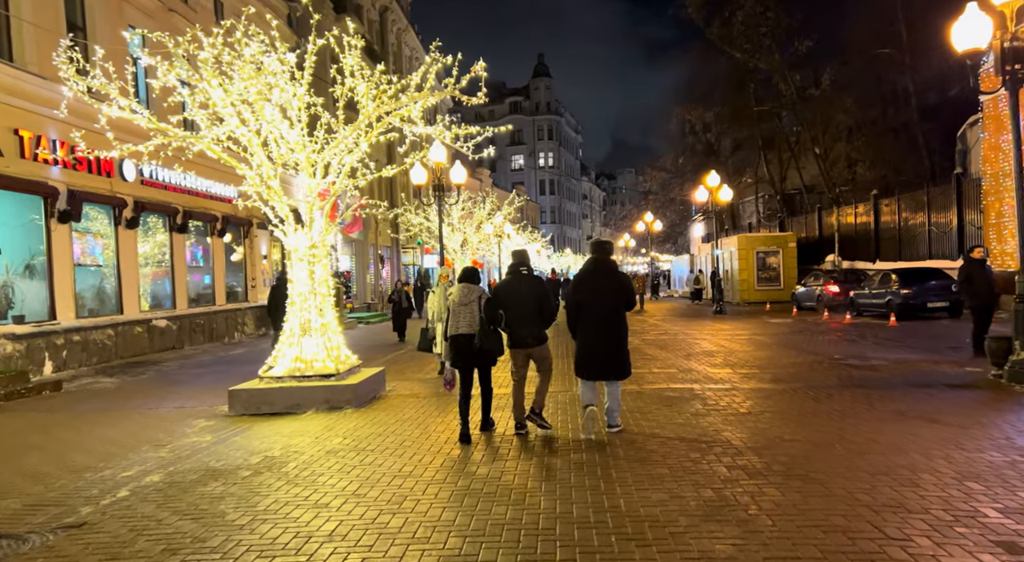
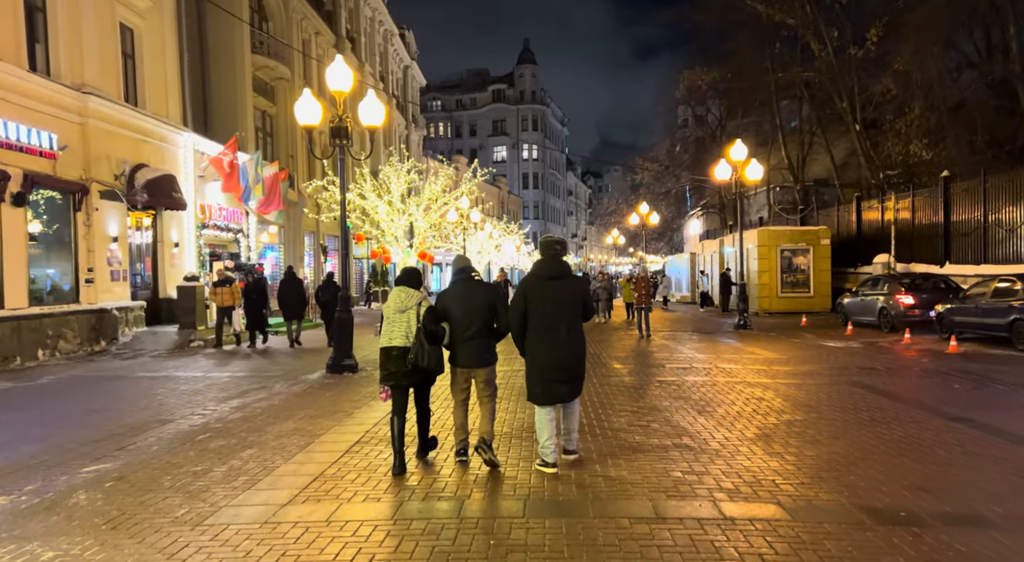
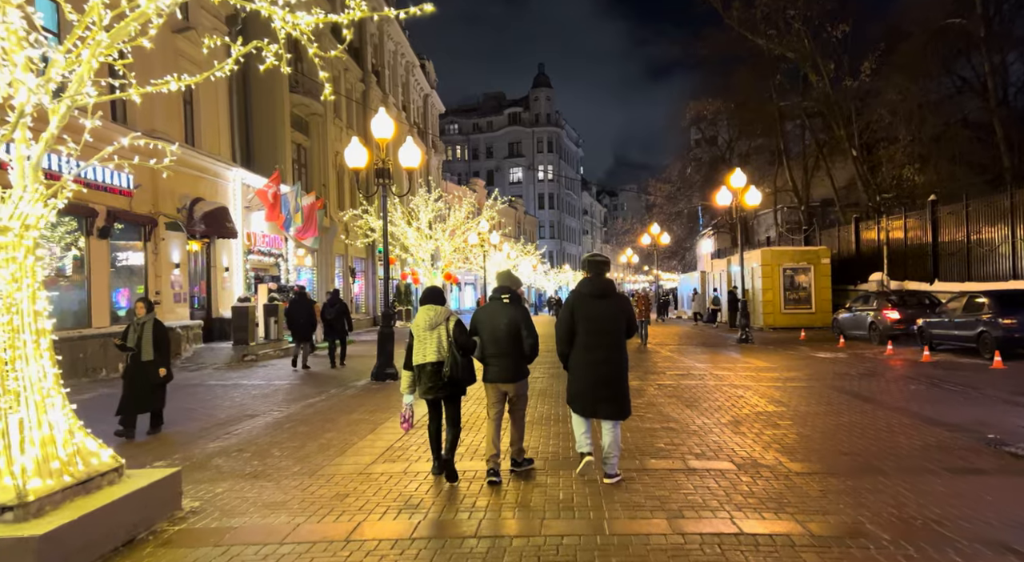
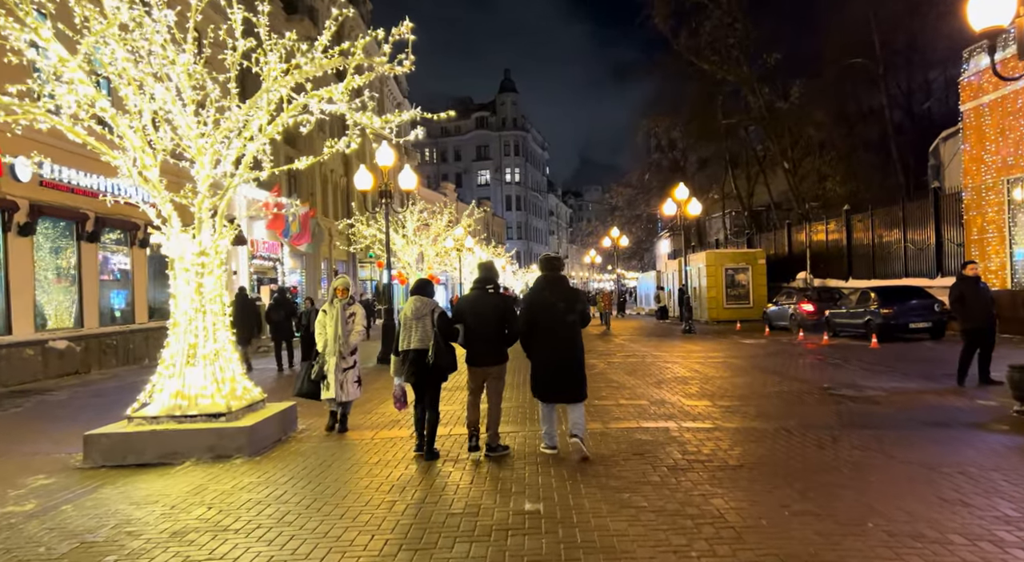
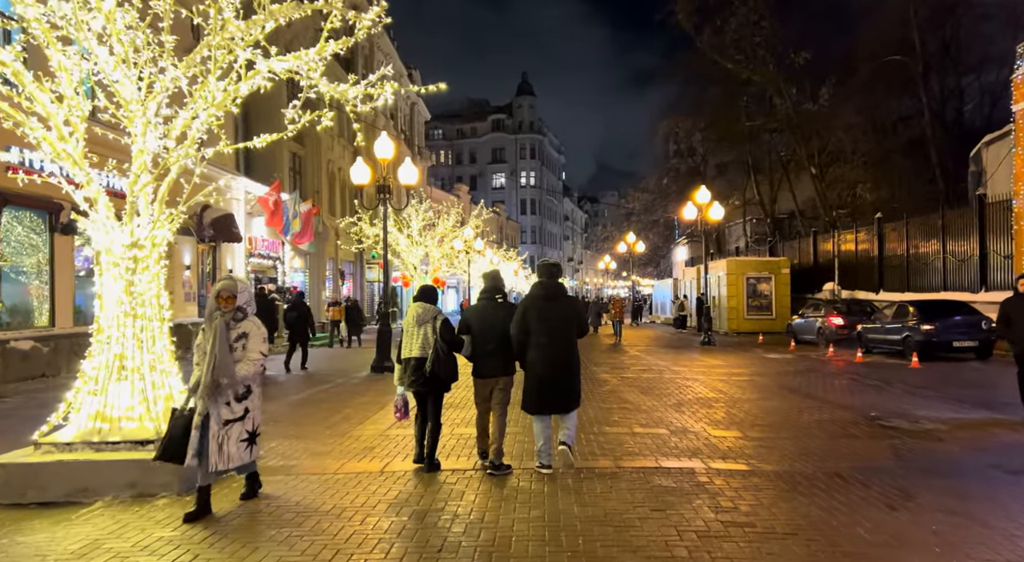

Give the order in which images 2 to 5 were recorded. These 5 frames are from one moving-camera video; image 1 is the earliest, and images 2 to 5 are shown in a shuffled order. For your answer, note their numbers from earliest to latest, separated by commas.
4, 5, 3, 2
